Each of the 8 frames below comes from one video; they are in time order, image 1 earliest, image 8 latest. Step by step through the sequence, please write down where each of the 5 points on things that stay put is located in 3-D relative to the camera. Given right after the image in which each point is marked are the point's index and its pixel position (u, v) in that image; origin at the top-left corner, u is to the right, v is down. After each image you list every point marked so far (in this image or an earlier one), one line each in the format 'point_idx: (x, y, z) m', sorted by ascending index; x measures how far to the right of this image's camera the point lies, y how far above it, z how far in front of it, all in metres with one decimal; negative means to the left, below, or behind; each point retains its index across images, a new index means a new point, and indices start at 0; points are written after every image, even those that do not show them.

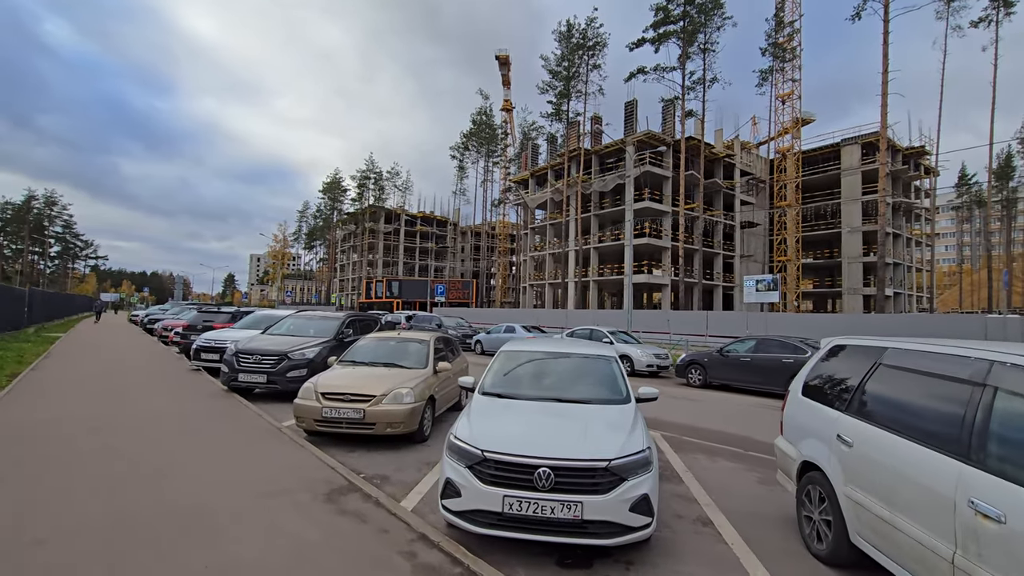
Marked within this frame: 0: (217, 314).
0: (-9.0, -0.8, +15.3) m
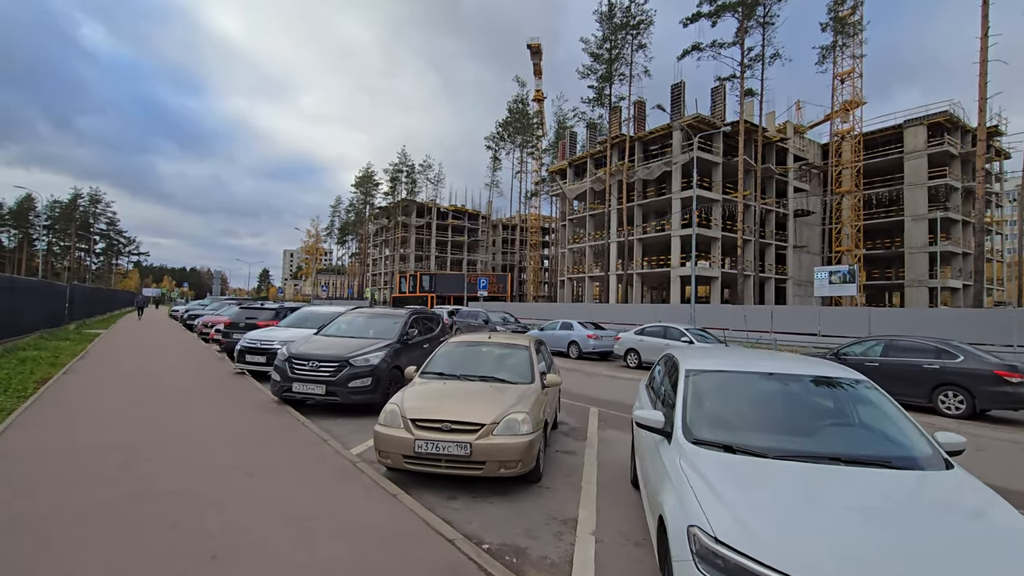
0: (-7.1, -0.7, +14.2) m
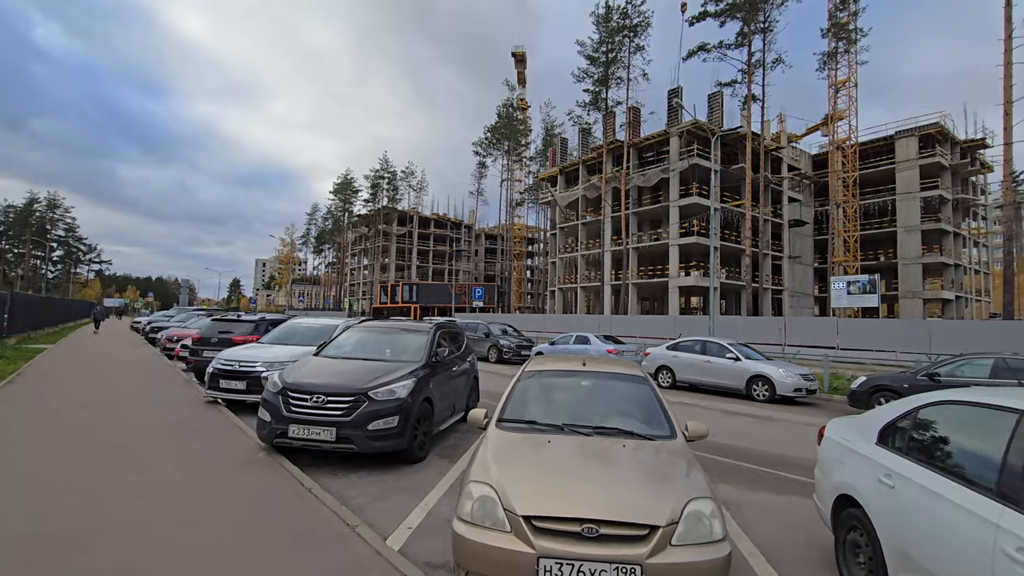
0: (-6.6, -0.8, +11.9) m
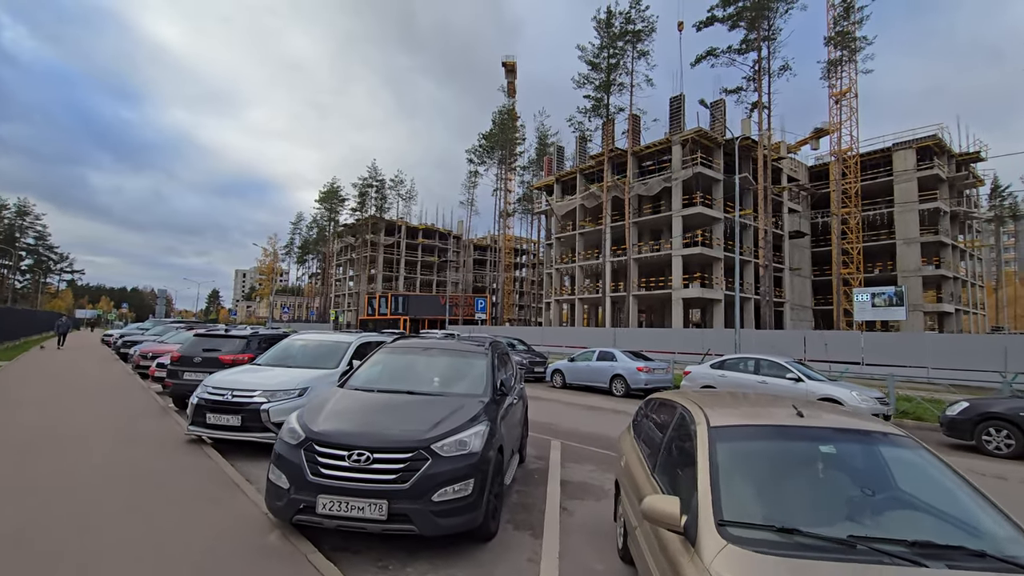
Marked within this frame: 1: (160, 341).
0: (-5.8, -1.0, +10.1) m
1: (-11.1, -1.7, +15.9) m
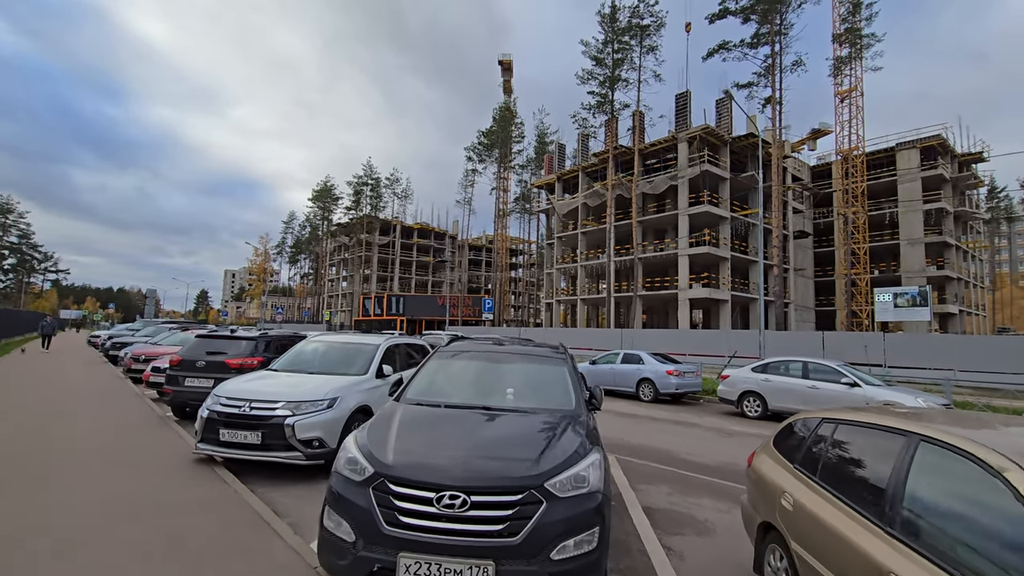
0: (-5.1, -1.0, +9.1) m
1: (-10.5, -1.6, +14.8) m
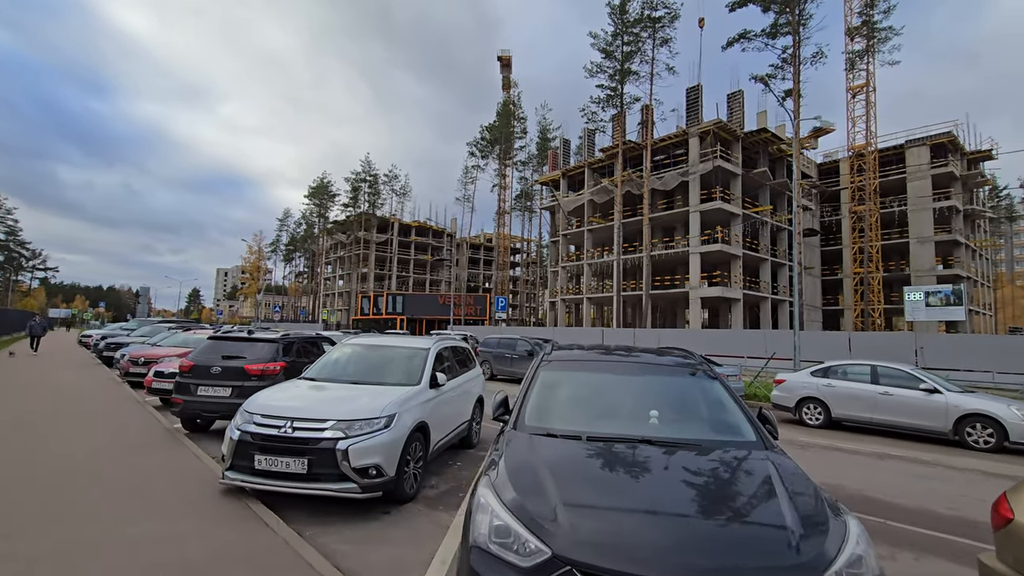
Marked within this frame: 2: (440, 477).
0: (-4.3, -0.9, +8.0) m
1: (-9.7, -1.5, +13.7) m
2: (-0.8, -2.3, +6.0) m
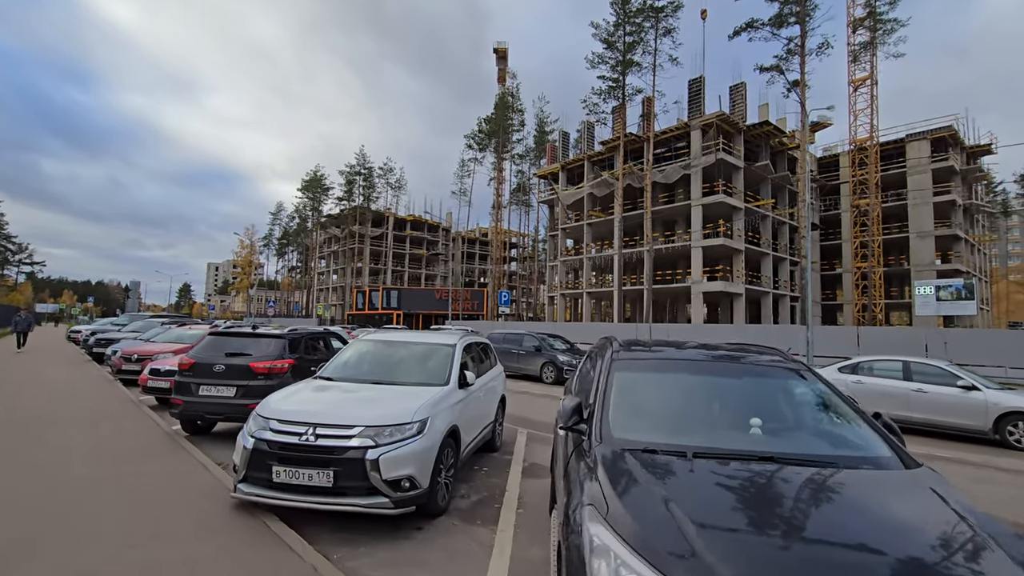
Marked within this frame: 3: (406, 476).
0: (-3.9, -0.8, +7.5) m
1: (-9.4, -1.3, +13.0) m
2: (-0.5, -2.2, +5.5) m
3: (-0.9, -1.5, +4.1) m
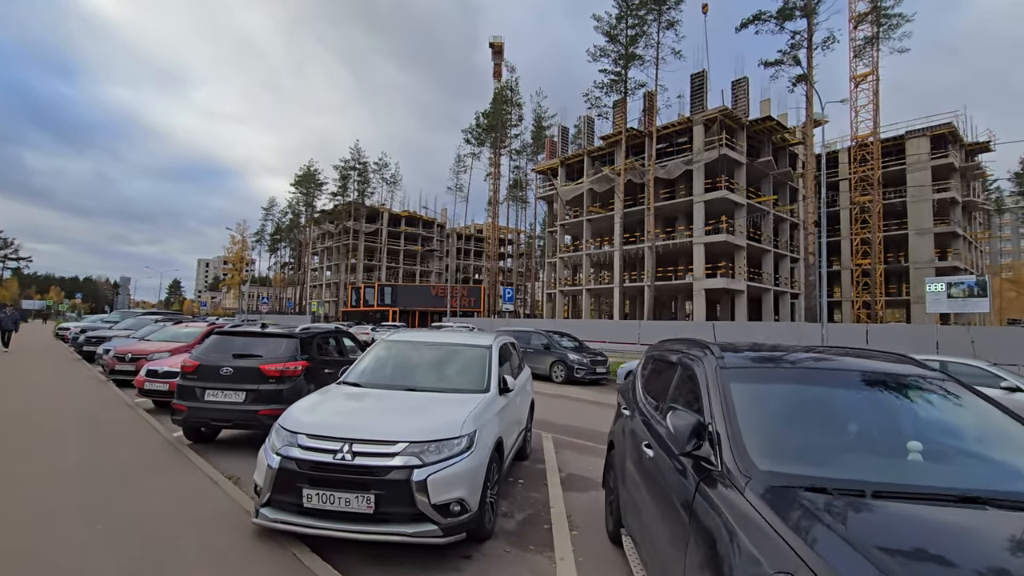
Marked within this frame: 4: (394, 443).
0: (-3.5, -0.7, +6.9) m
1: (-9.0, -1.2, +12.4) m
2: (0.0, -2.1, +5.0) m
3: (-0.4, -1.5, +3.6) m
4: (-0.9, -1.1, +3.6) m
